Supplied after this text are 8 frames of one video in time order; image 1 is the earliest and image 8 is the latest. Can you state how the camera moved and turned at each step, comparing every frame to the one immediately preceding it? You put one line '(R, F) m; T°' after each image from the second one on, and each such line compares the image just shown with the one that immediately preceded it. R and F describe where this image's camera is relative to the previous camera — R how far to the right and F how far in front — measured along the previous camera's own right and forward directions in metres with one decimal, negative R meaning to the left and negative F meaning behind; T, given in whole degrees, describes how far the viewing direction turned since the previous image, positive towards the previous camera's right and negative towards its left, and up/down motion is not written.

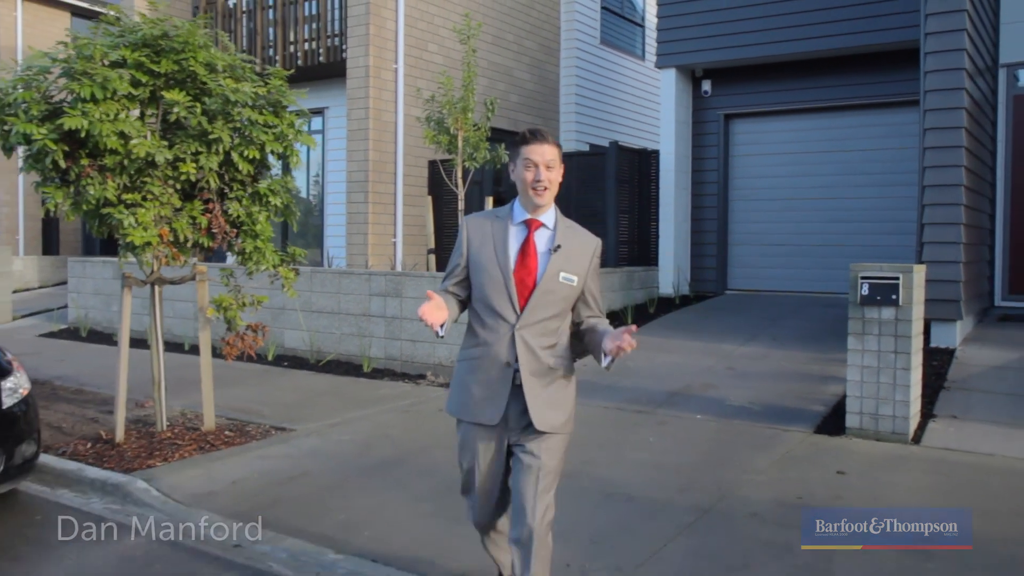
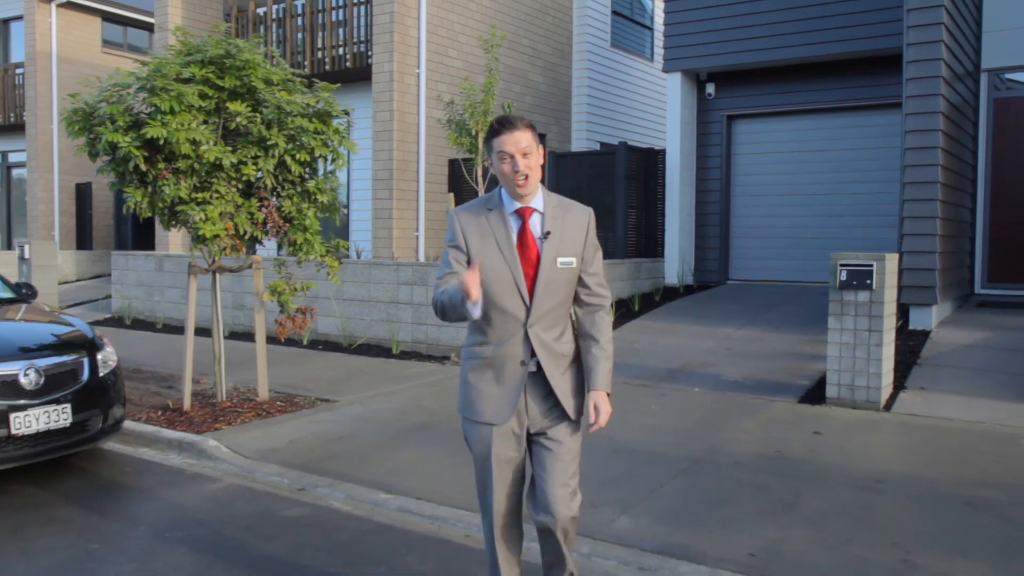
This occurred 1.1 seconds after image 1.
(0.0, -0.9) m; -1°
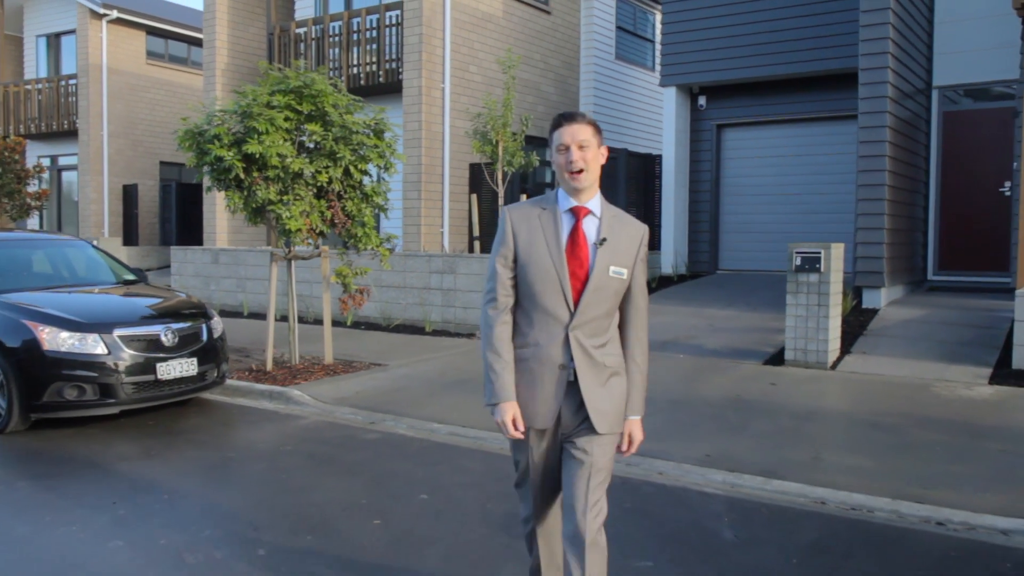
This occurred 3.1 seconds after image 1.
(-0.1, -1.7) m; -1°
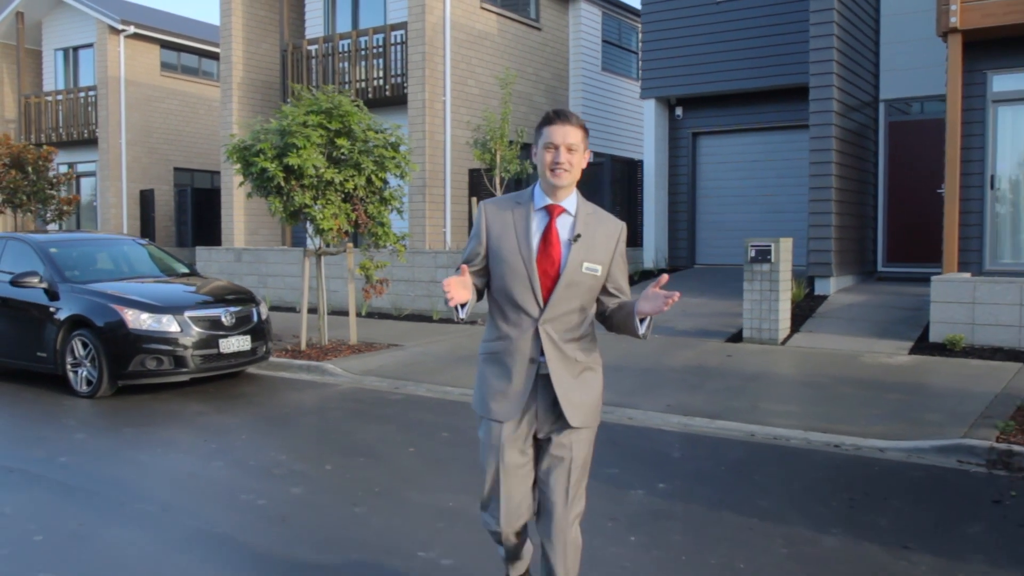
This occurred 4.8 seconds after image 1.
(-0.1, -1.6) m; 0°
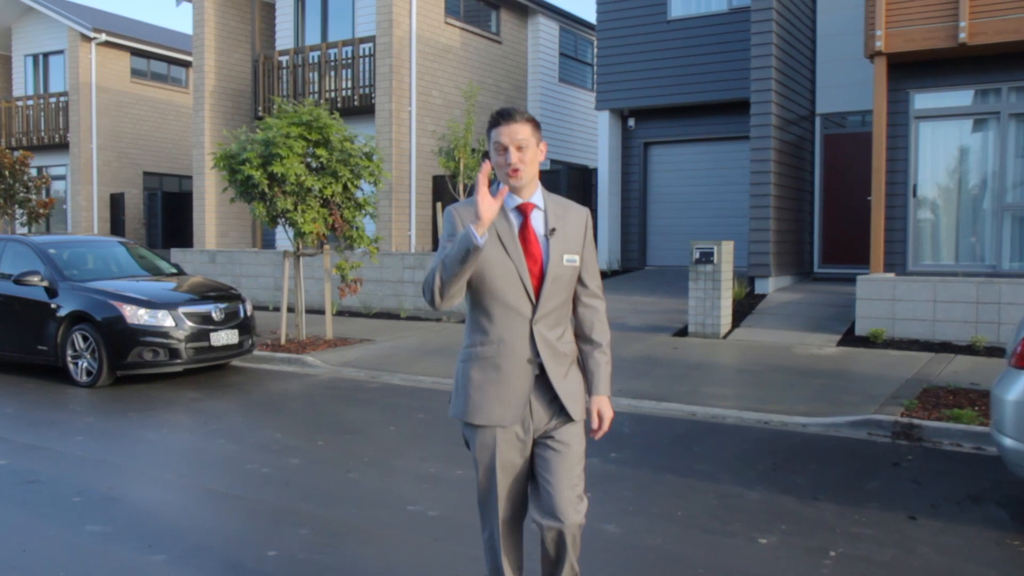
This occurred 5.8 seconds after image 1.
(-0.1, -0.9) m; +3°
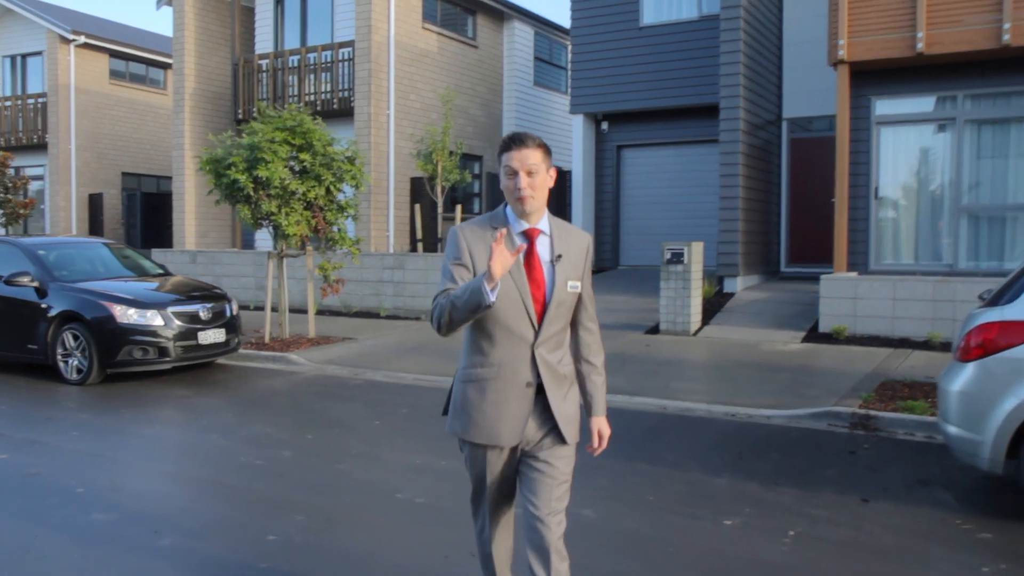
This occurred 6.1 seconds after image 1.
(0.0, -0.4) m; +2°
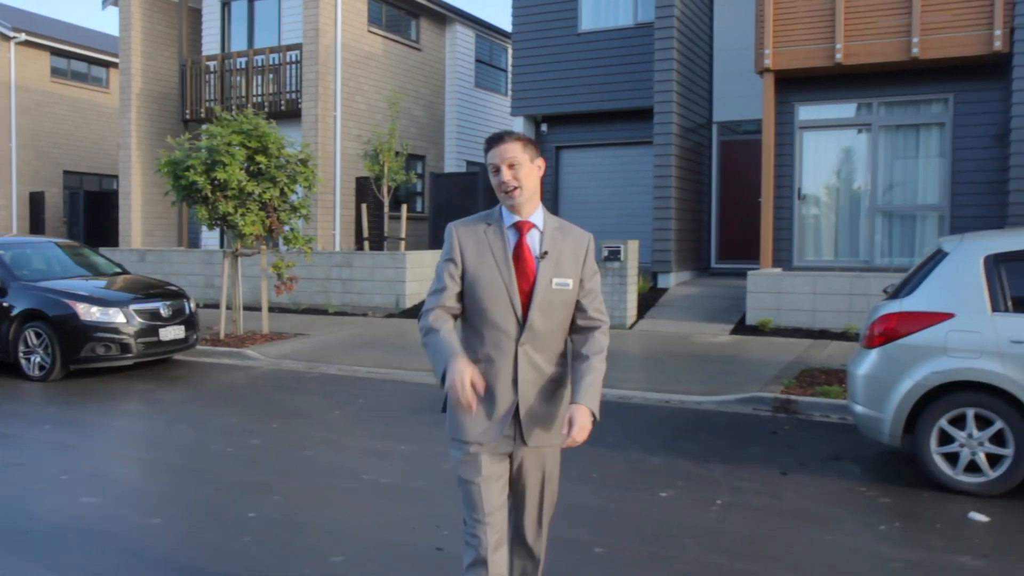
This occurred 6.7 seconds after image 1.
(-0.1, -0.6) m; +4°
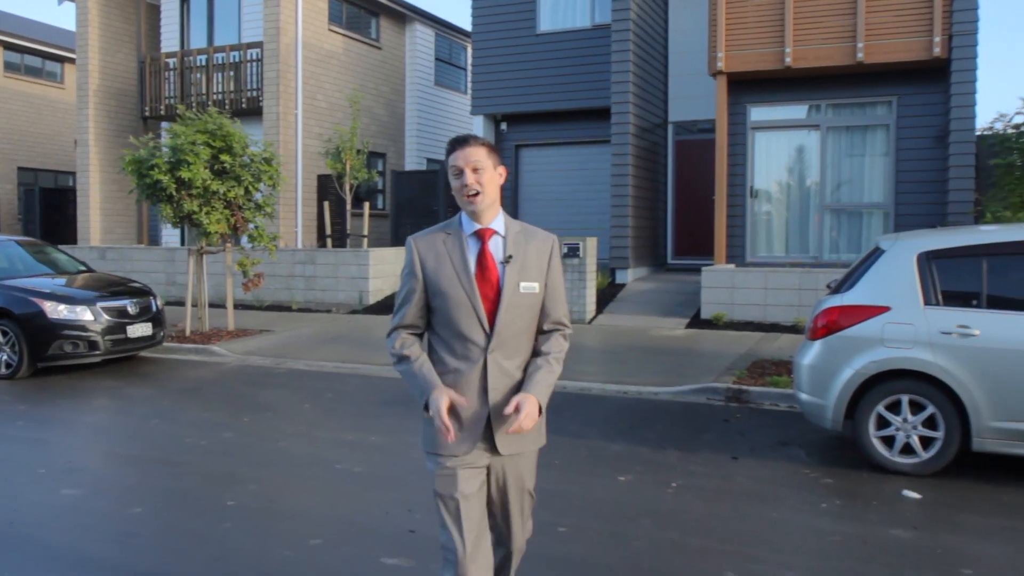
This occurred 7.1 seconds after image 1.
(-0.1, -0.3) m; +2°
